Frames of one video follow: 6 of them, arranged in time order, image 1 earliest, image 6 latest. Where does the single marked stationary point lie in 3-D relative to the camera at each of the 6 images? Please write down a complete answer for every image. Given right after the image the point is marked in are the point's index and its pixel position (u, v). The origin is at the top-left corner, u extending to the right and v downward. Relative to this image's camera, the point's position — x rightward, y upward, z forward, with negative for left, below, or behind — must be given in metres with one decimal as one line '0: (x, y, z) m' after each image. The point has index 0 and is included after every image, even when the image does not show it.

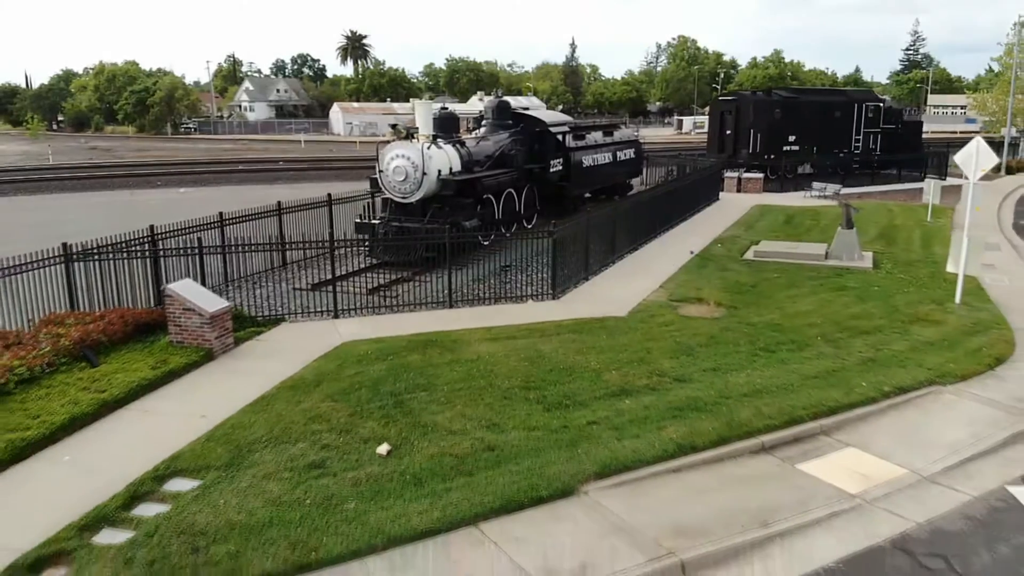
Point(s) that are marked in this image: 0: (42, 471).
0: (-4.1, -1.6, +8.0) m
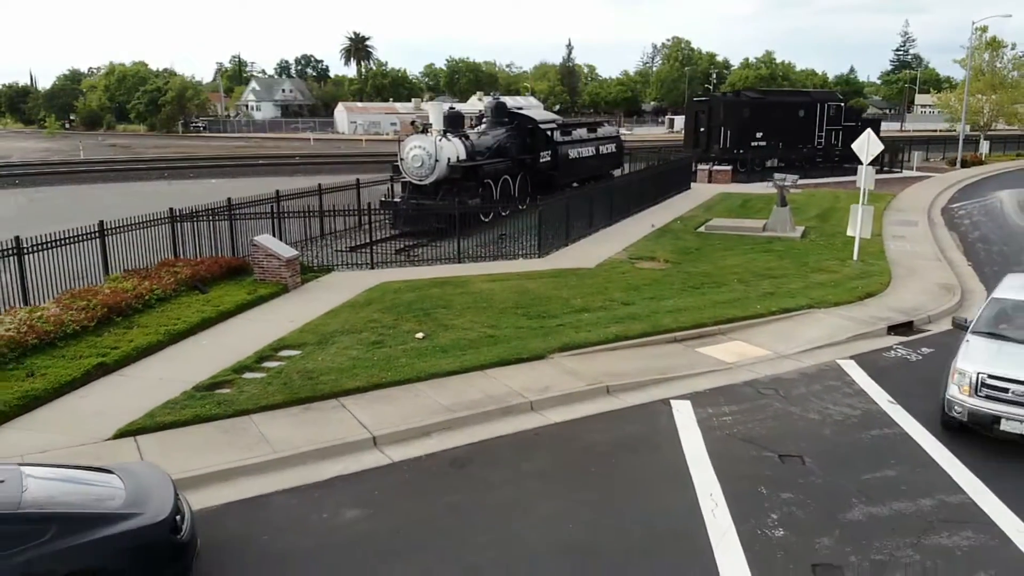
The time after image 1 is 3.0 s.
0: (-4.2, -0.8, +12.1) m
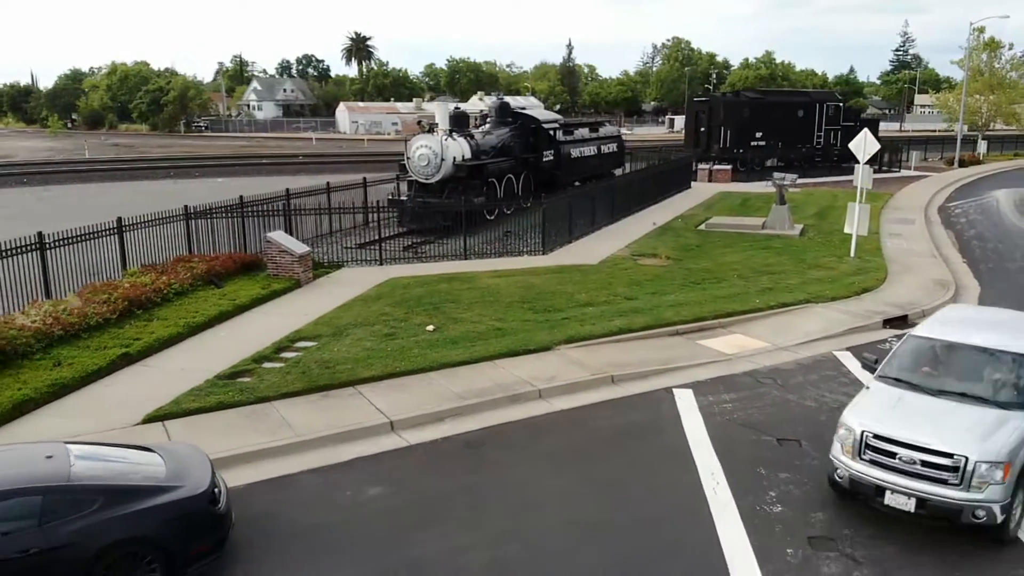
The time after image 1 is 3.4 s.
0: (-4.1, -0.7, +12.5) m
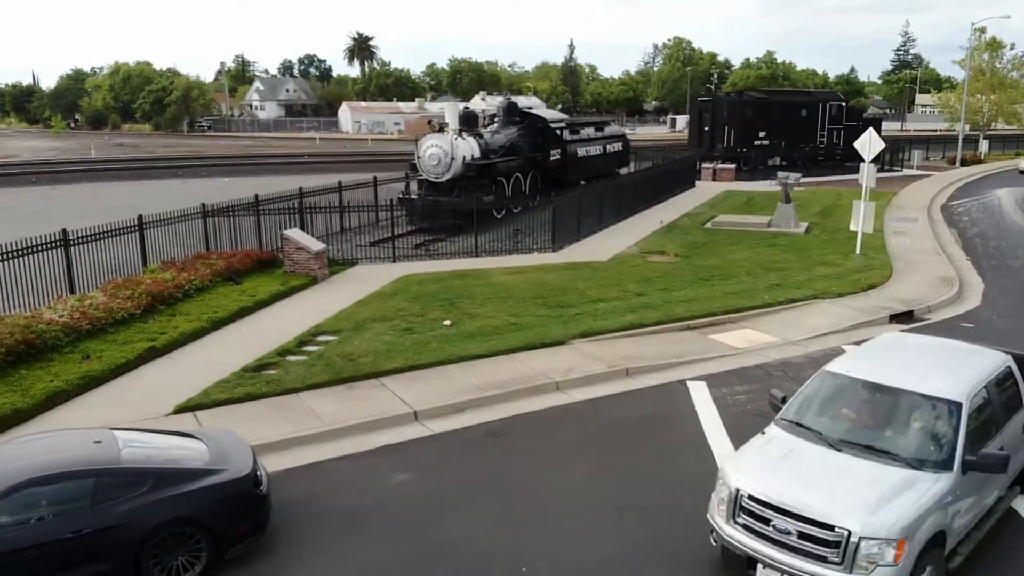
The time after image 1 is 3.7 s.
0: (-3.9, -0.6, +12.8) m
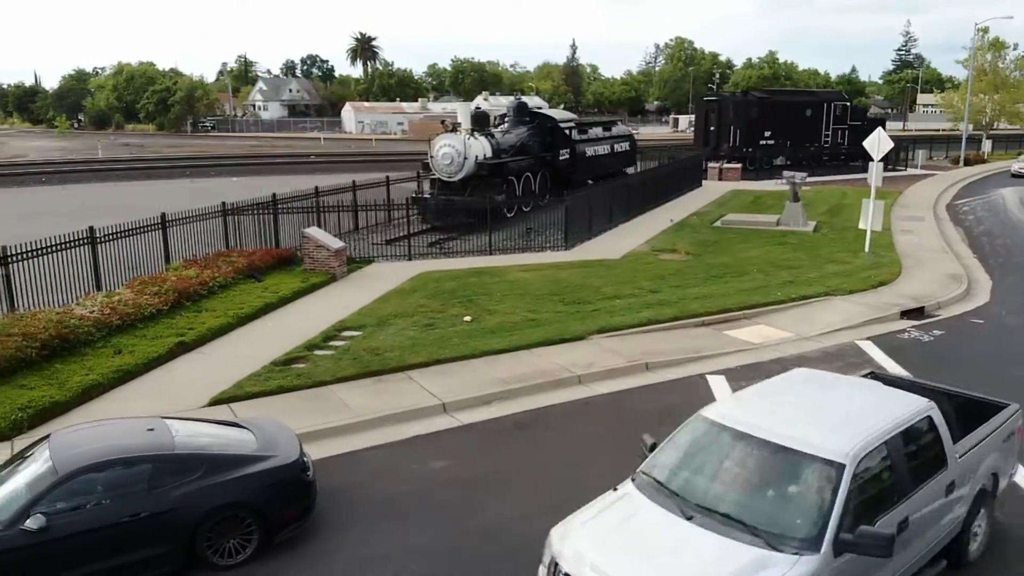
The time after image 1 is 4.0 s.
0: (-3.6, -0.6, +13.0) m
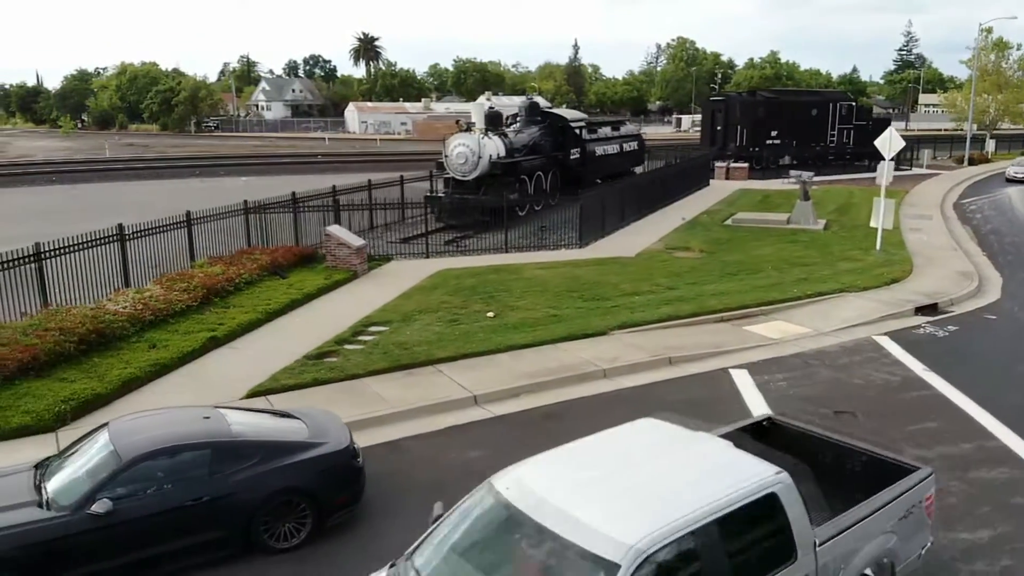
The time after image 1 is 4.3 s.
0: (-3.3, -0.5, +13.3) m
